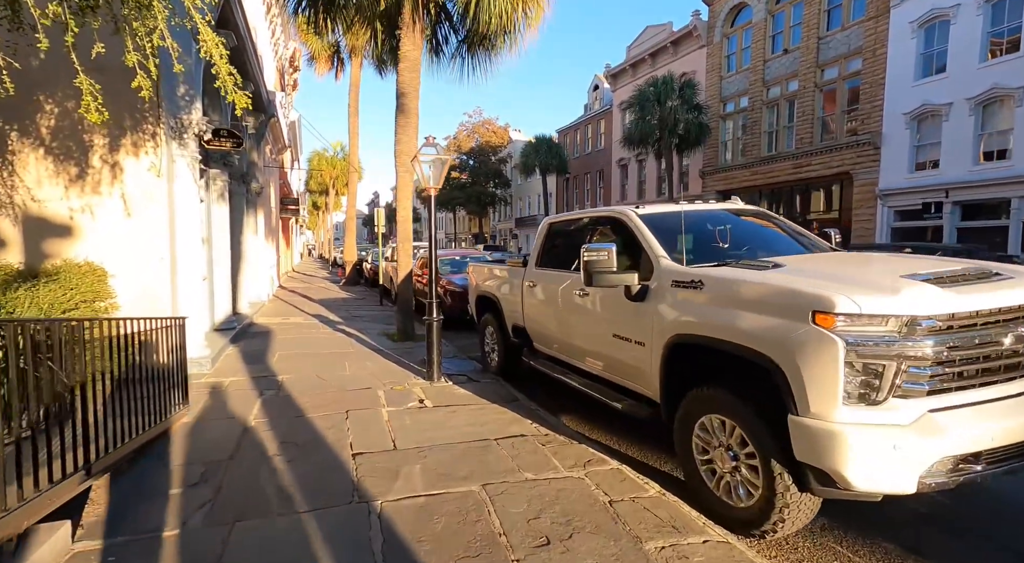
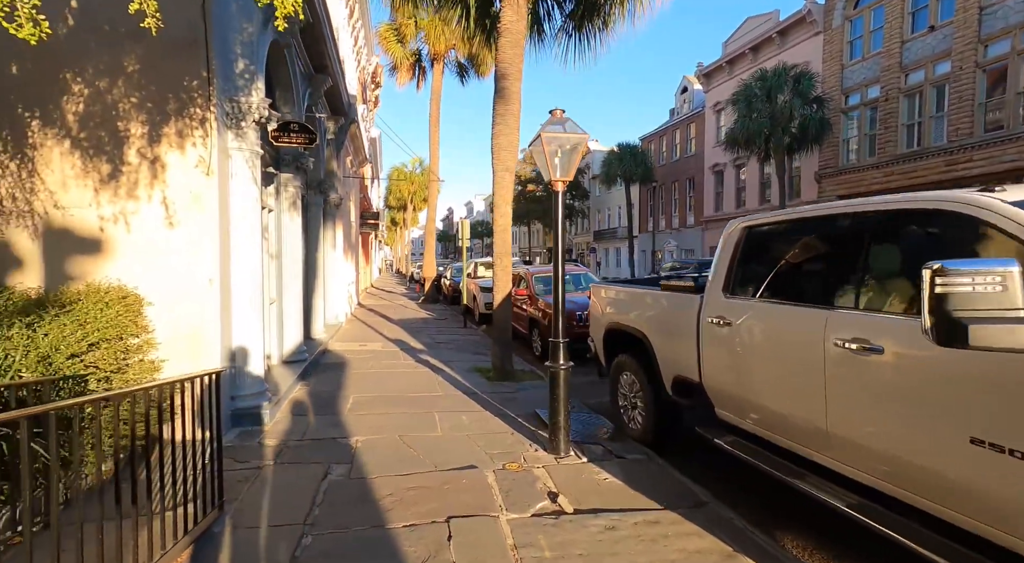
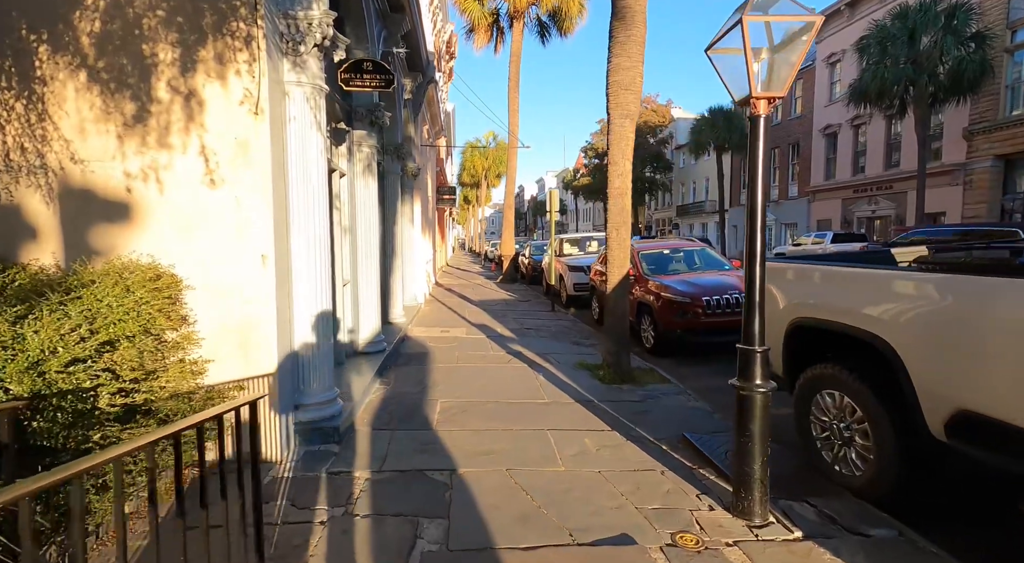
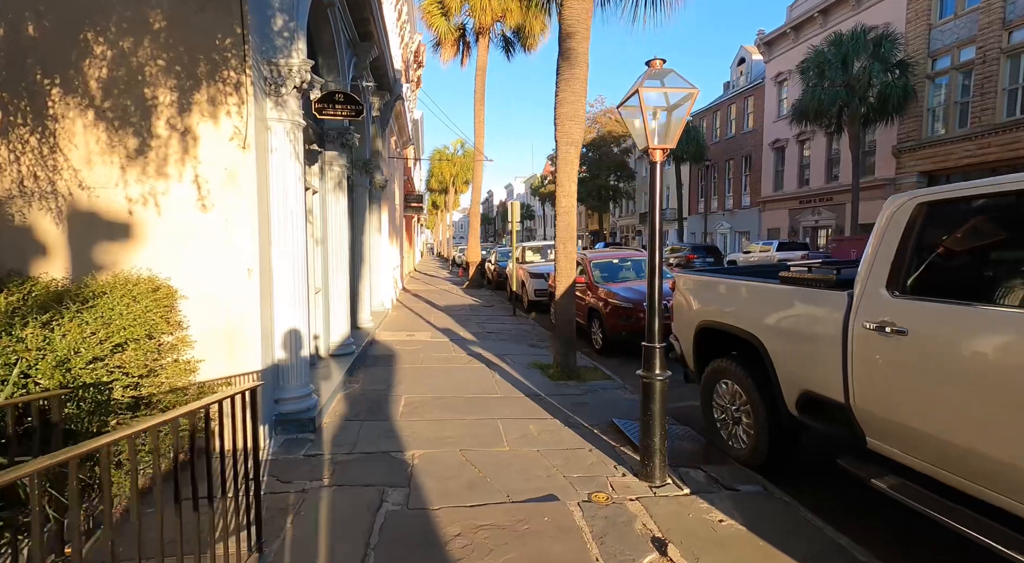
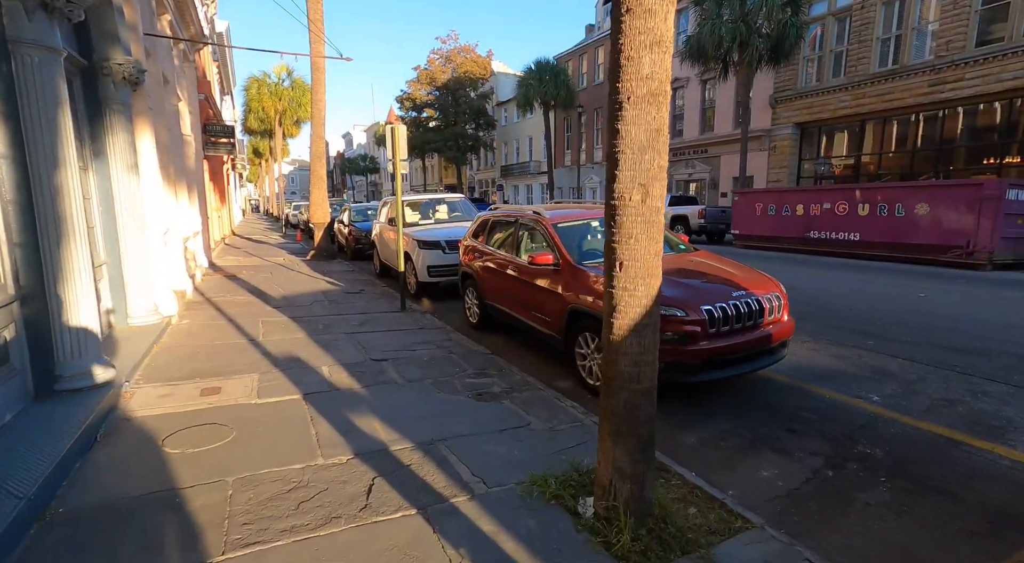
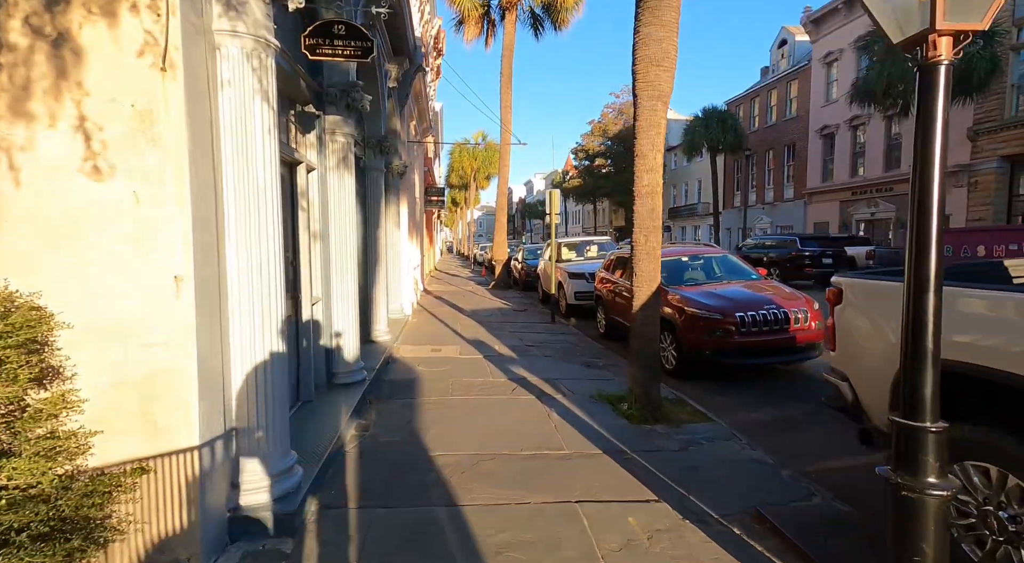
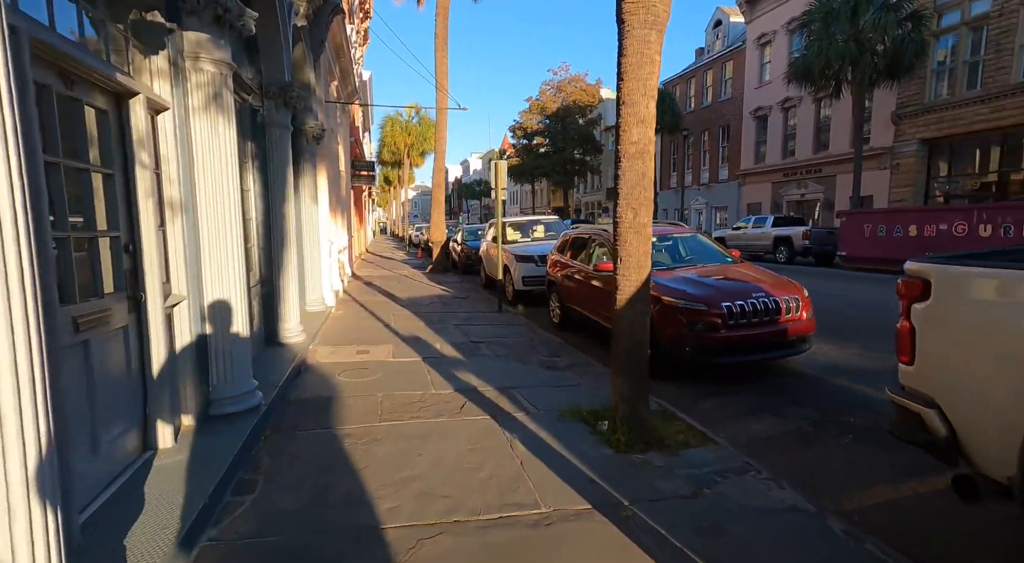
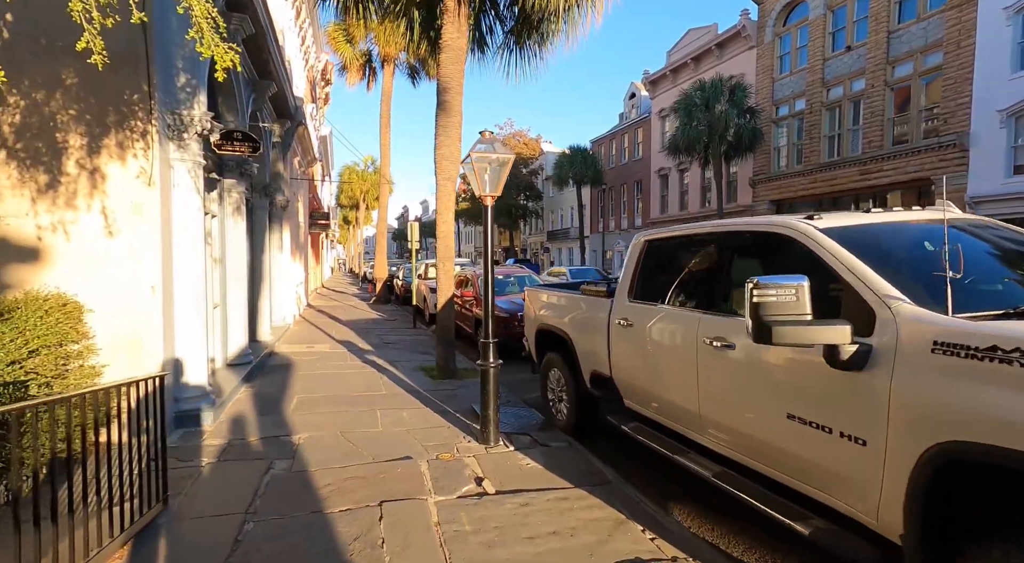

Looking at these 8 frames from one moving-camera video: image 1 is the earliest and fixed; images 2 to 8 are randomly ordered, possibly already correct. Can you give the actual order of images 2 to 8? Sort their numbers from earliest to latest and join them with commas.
8, 2, 4, 3, 6, 7, 5
